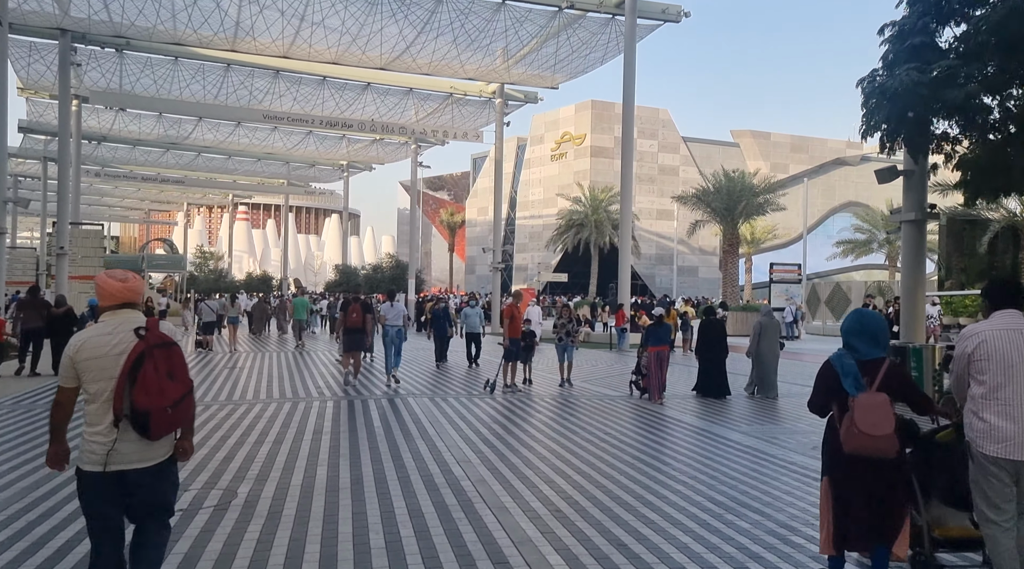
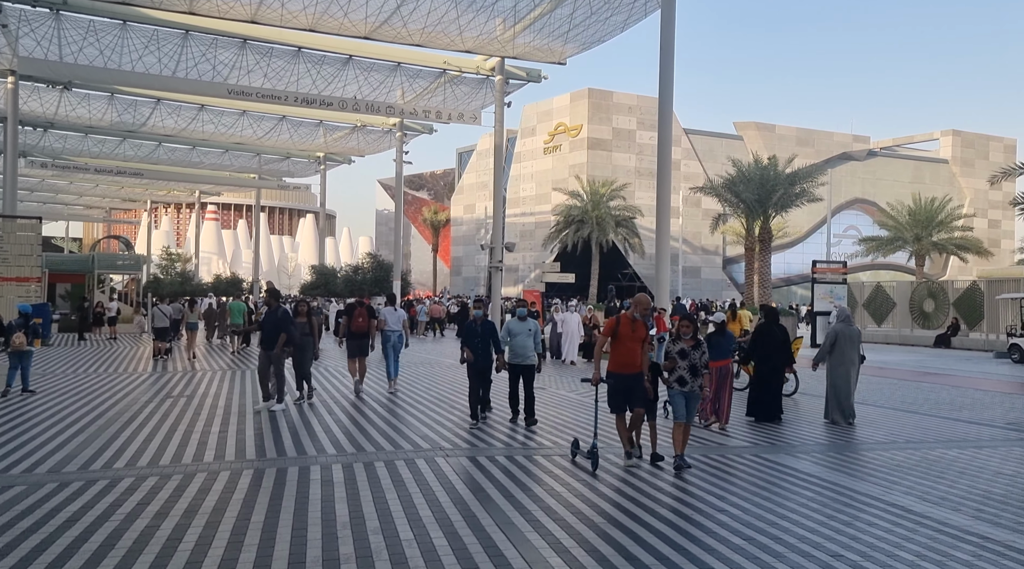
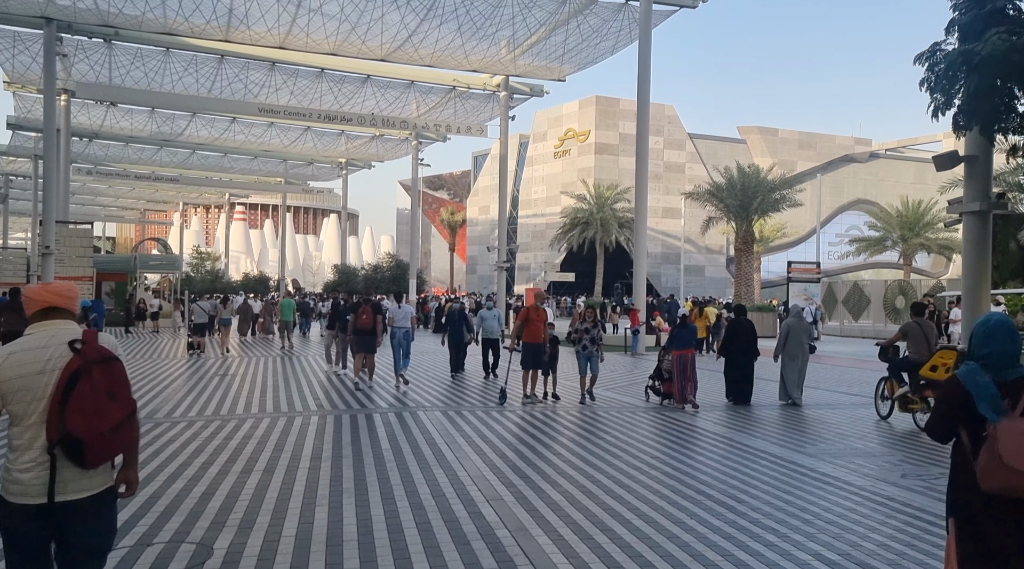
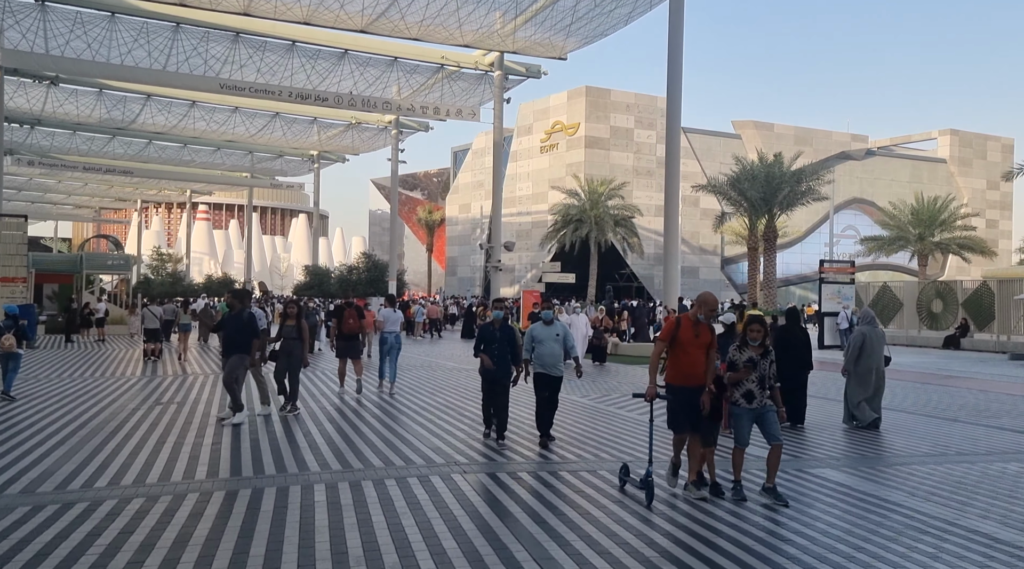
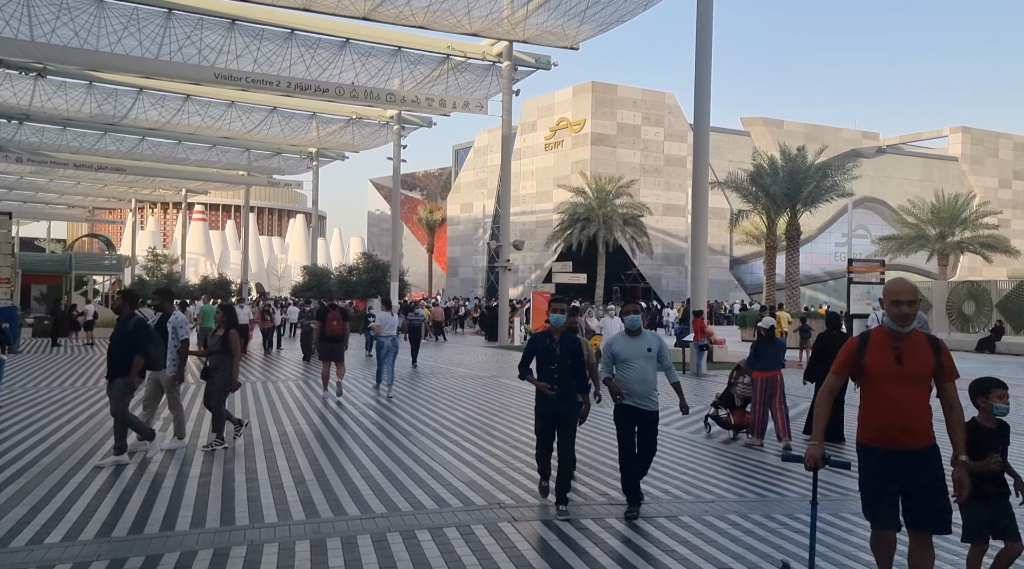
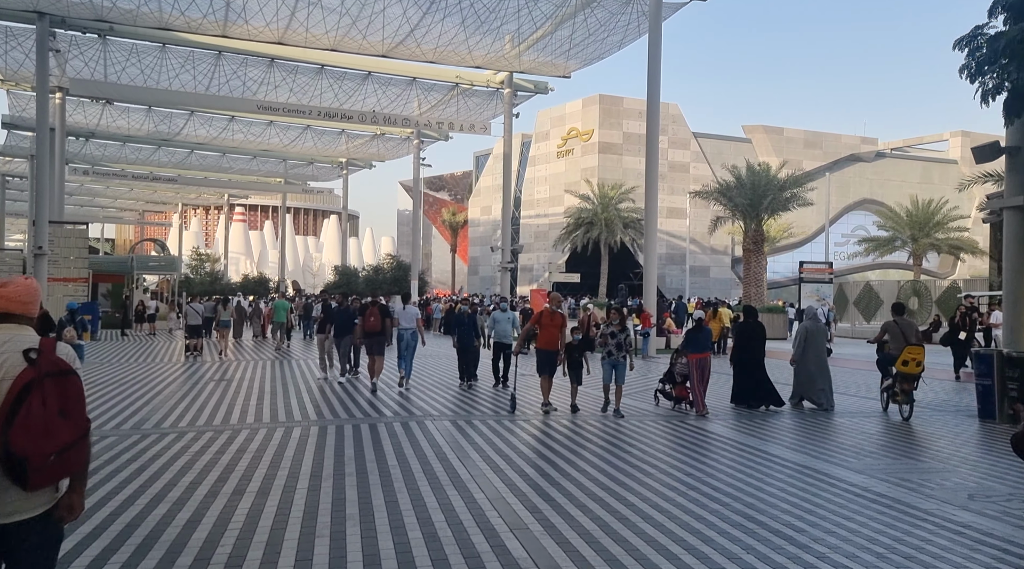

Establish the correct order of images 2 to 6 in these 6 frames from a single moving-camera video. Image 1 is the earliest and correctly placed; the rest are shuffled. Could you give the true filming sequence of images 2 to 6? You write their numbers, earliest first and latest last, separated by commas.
3, 6, 2, 4, 5
